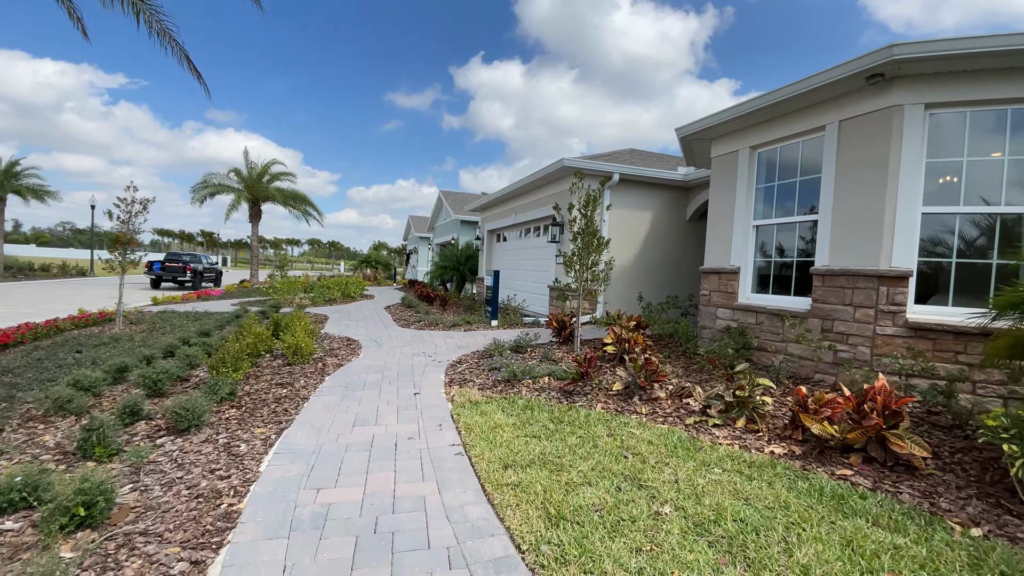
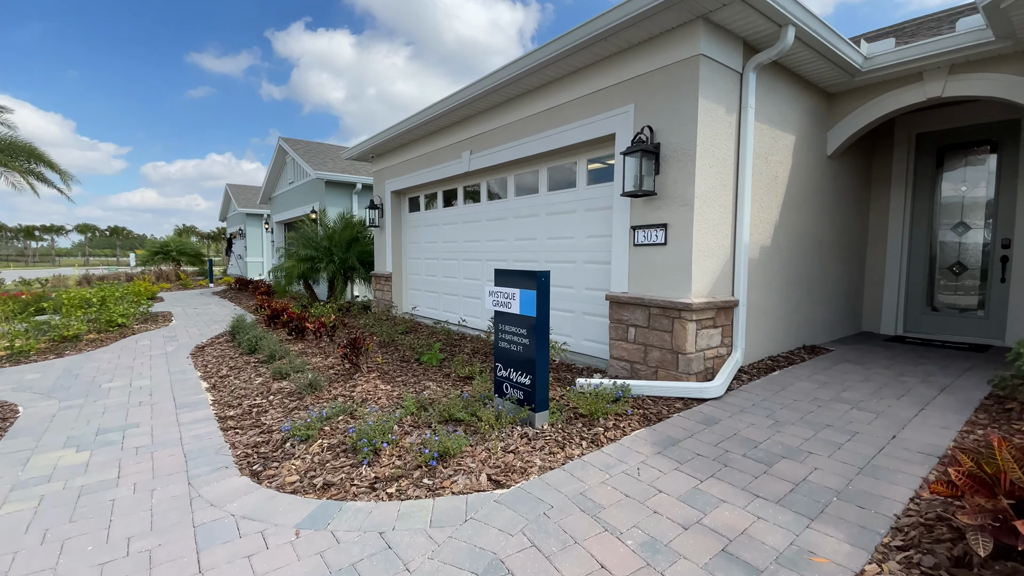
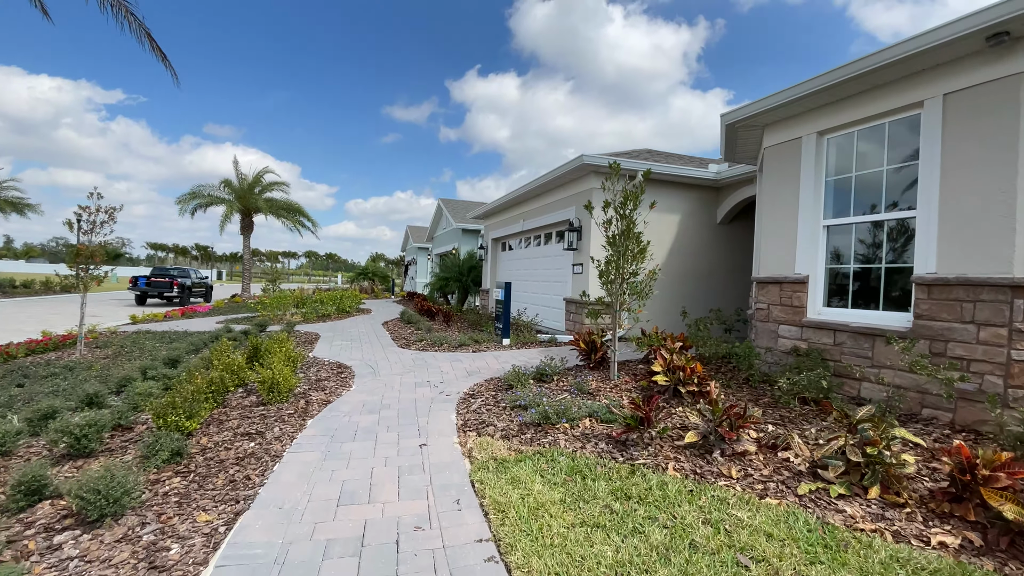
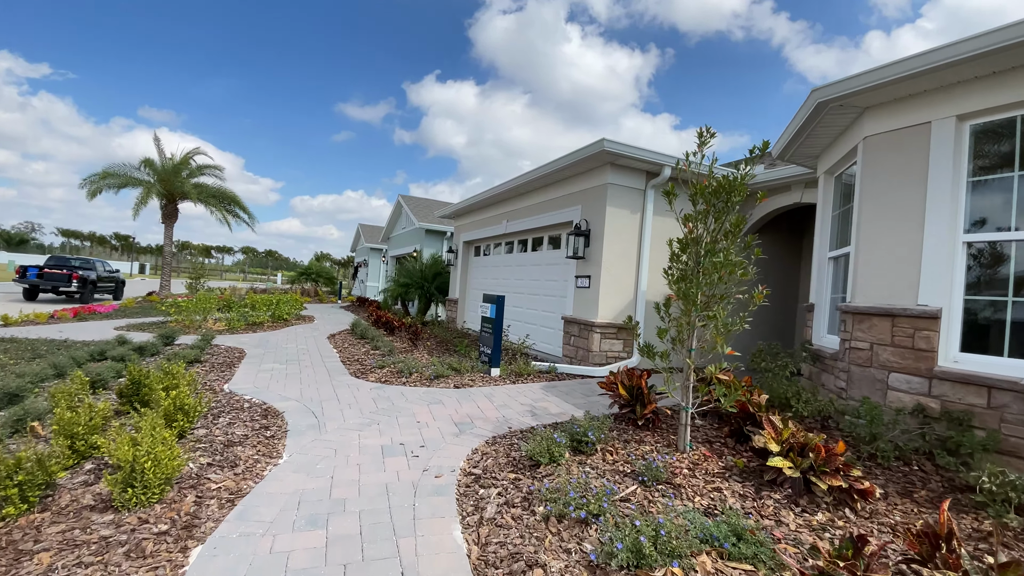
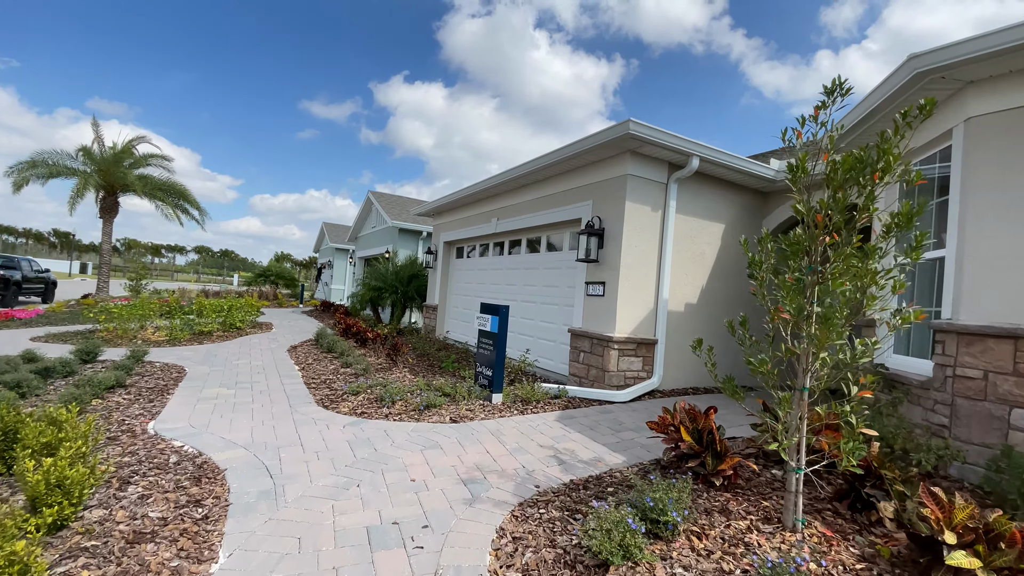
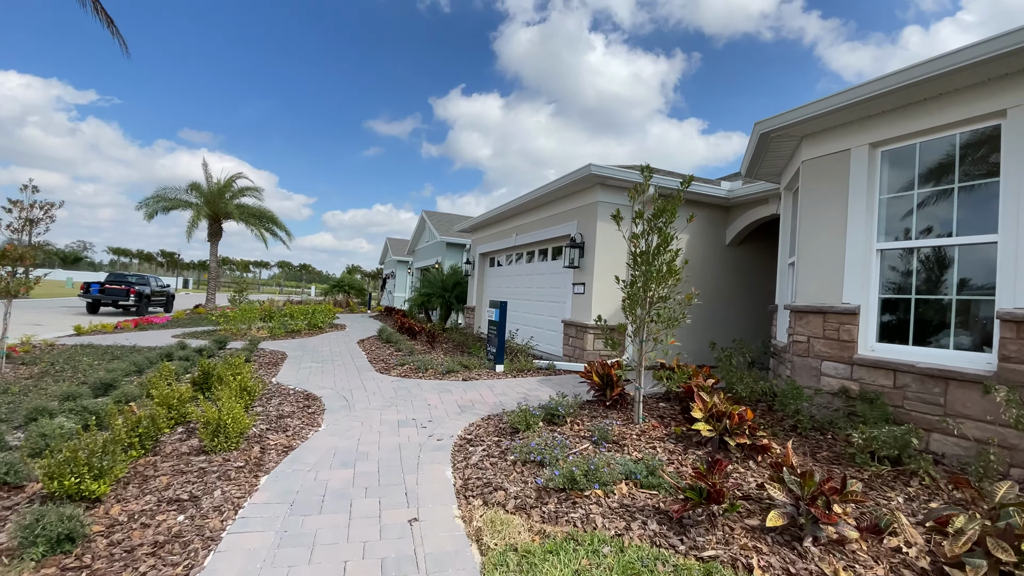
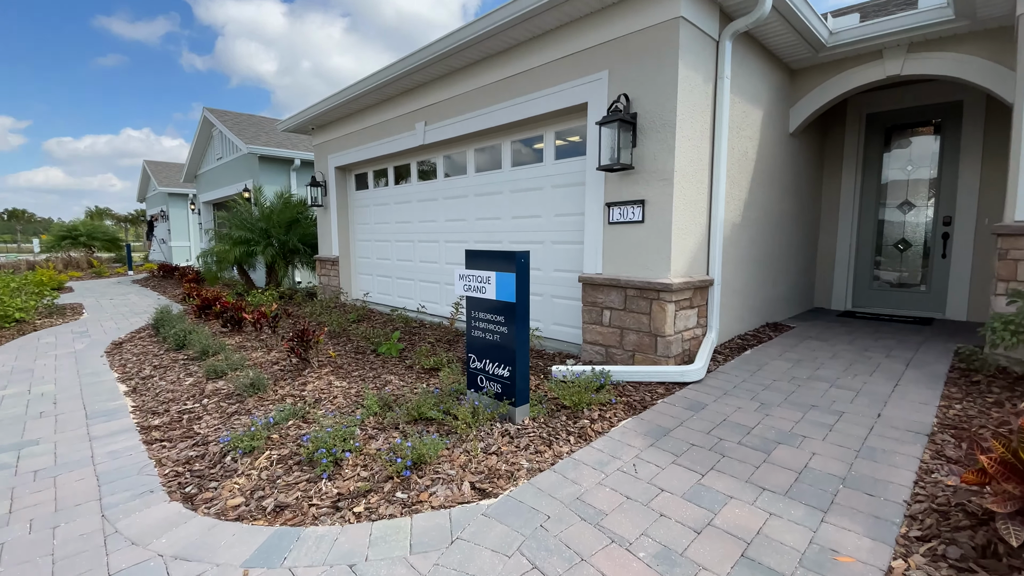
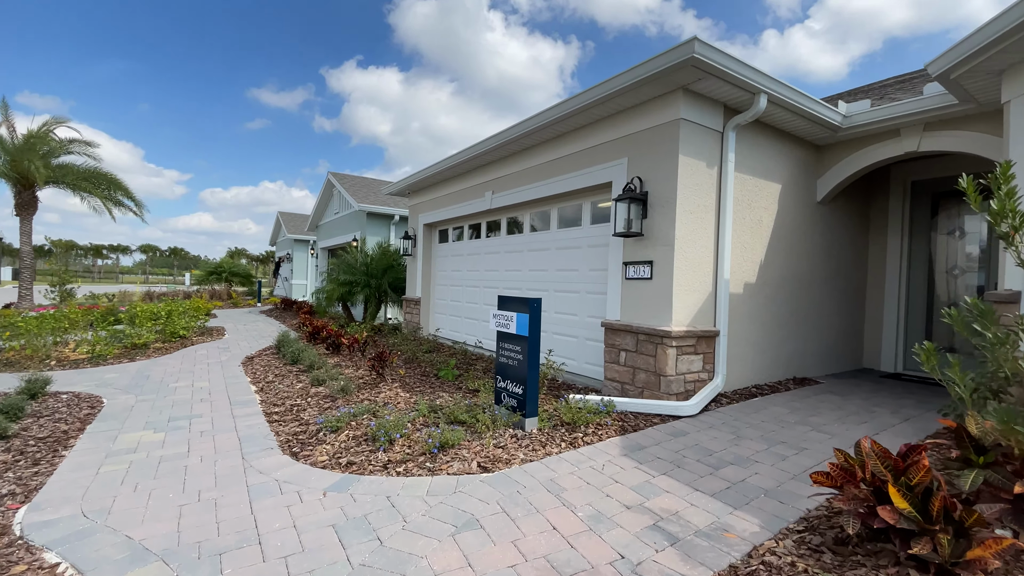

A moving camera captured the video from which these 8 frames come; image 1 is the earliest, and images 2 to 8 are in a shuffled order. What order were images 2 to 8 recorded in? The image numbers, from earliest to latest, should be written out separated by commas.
3, 6, 4, 5, 8, 2, 7
